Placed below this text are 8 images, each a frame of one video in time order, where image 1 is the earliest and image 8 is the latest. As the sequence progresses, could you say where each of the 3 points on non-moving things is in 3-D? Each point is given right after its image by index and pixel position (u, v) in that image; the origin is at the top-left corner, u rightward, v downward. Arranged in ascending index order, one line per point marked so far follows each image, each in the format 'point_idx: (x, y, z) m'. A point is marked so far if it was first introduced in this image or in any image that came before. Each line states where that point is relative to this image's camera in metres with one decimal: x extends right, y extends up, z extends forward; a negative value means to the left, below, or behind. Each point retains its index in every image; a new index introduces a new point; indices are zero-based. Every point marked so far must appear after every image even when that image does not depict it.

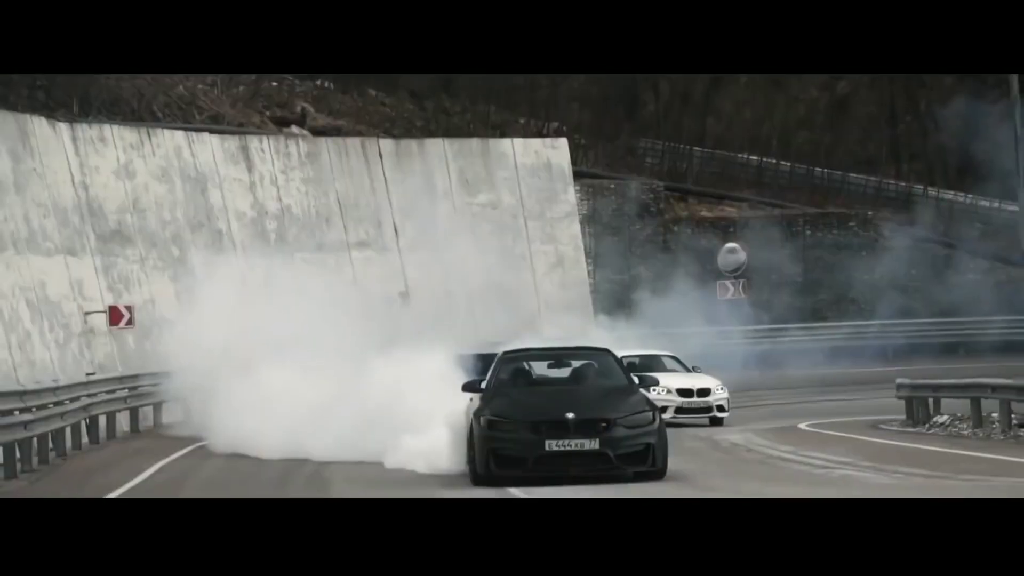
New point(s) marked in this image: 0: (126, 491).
0: (-2.2, -1.2, +14.0) m
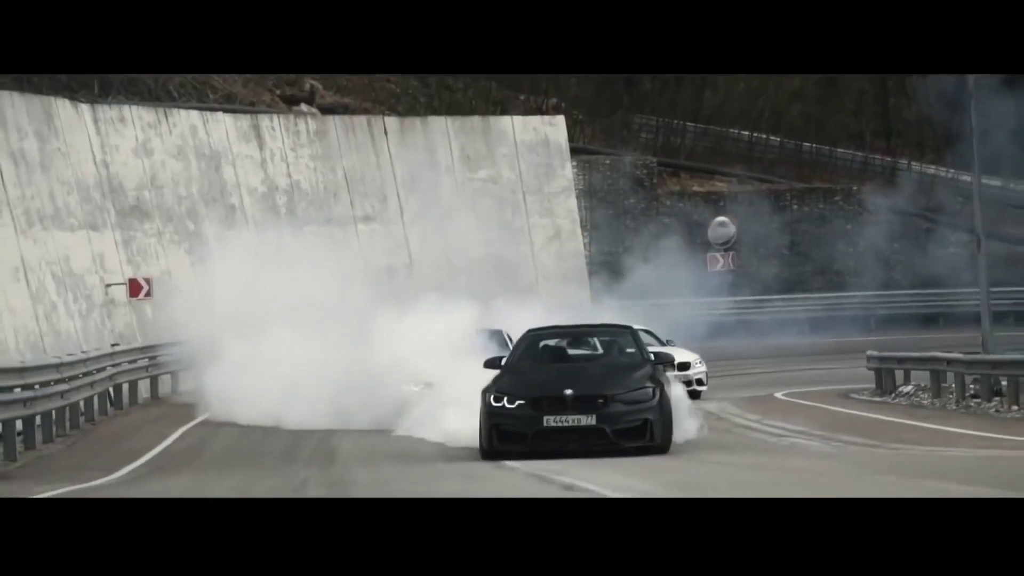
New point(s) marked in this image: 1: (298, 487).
0: (-2.2, -1.1, +15.7) m
1: (-0.9, -0.8, +10.1) m
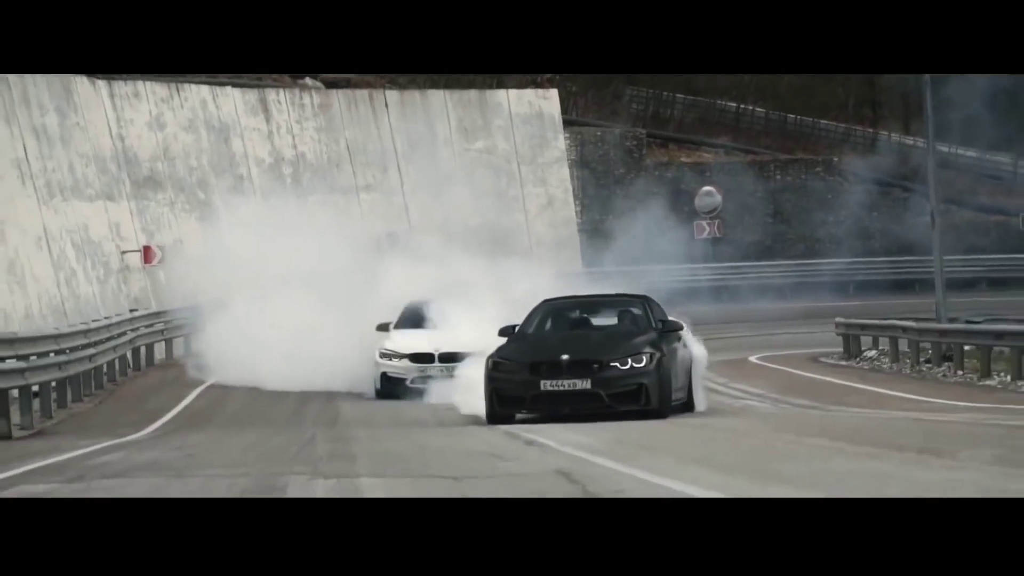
0: (-2.4, -0.9, +17.6) m
1: (-1.0, -0.8, +11.9) m
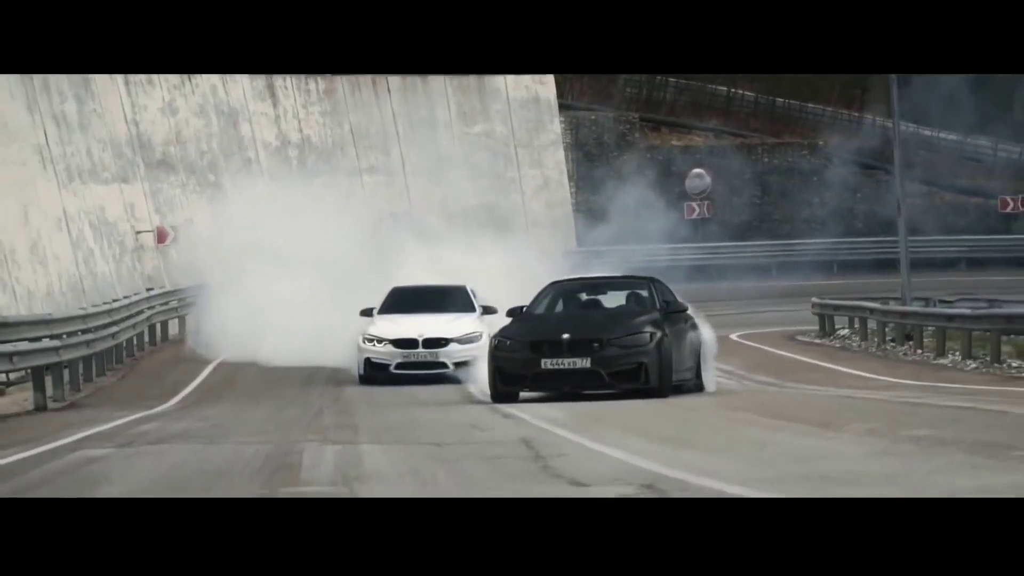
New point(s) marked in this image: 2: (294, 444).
0: (-2.4, -0.8, +19.3) m
1: (-1.1, -0.7, +13.6) m
2: (-0.8, -0.6, +9.7) m
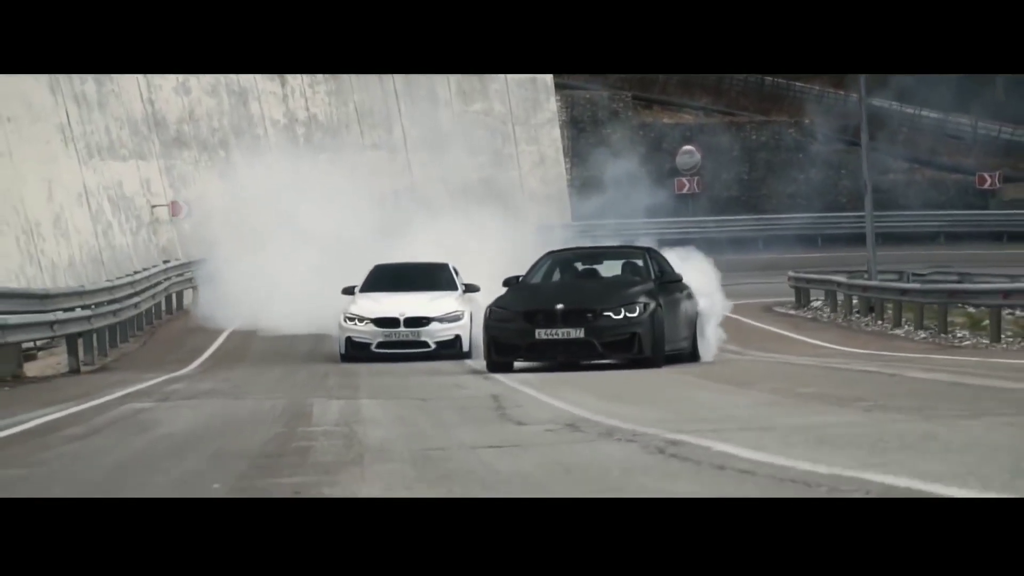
0: (-2.5, -0.6, +21.2) m
1: (-1.2, -0.6, +15.5) m
2: (-1.0, -0.5, +11.6) m
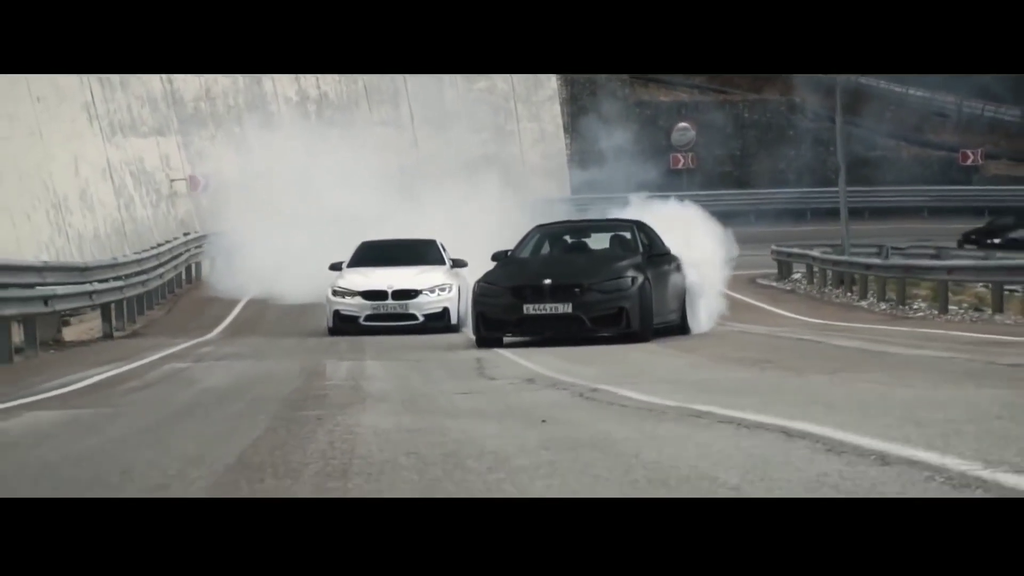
0: (-2.6, -0.3, +23.2) m
1: (-1.3, -0.4, +17.5) m
2: (-1.0, -0.4, +13.6) m
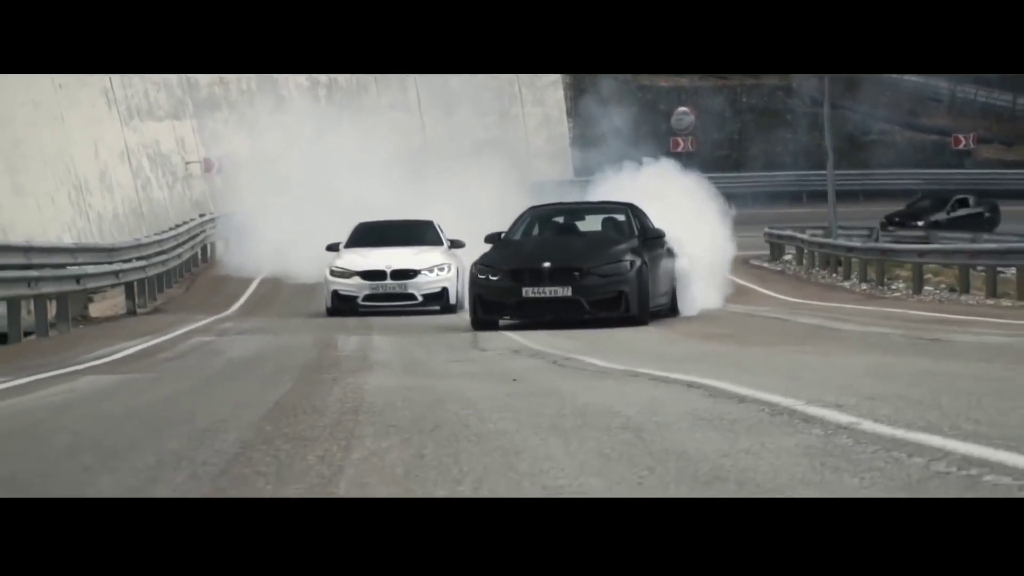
0: (-2.6, -0.1, +24.5) m
1: (-1.3, -0.3, +18.9) m
2: (-1.1, -0.3, +15.0) m
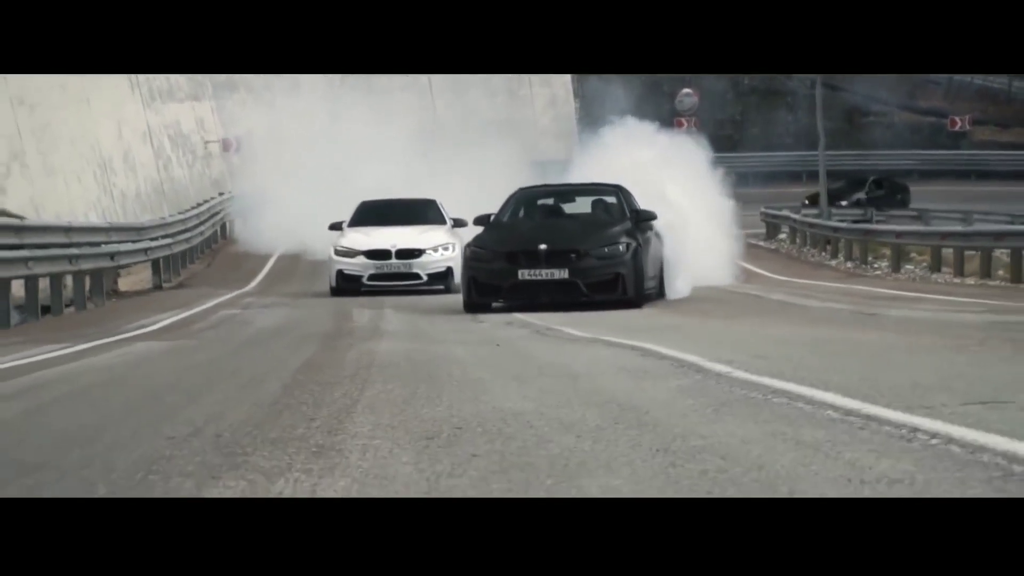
0: (-2.6, +0.1, +26.0) m
1: (-1.3, -0.1, +20.3) m
2: (-1.1, -0.1, +16.4) m
